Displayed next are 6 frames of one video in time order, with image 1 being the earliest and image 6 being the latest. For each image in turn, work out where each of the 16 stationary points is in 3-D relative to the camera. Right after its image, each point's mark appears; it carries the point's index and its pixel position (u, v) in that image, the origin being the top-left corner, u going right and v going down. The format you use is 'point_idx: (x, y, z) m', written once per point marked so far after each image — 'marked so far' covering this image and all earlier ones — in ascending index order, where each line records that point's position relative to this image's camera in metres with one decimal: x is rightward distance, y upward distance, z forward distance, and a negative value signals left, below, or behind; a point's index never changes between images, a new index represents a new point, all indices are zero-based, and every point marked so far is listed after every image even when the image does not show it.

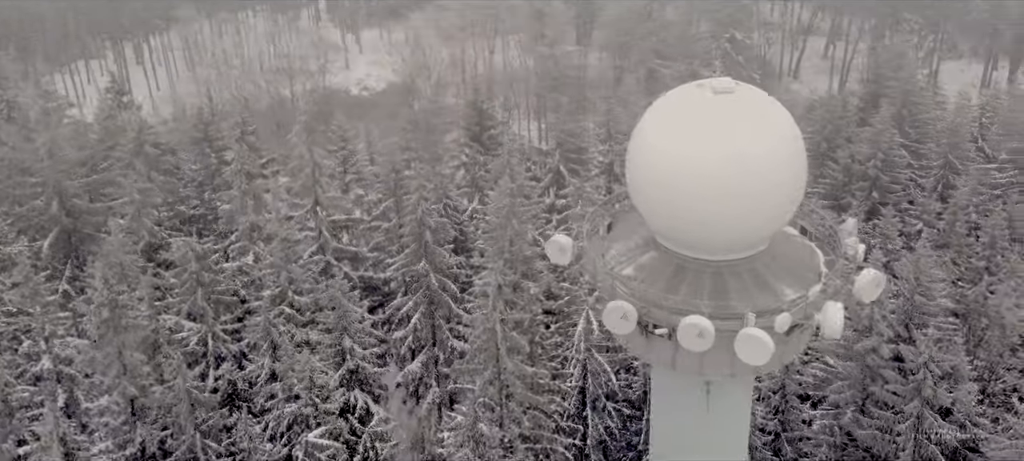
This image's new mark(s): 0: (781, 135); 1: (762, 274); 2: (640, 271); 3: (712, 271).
0: (+3.8, +1.2, +14.7) m
1: (+4.0, -0.9, +15.5) m
2: (+2.3, -0.7, +16.1) m
3: (+3.5, -0.7, +15.7) m
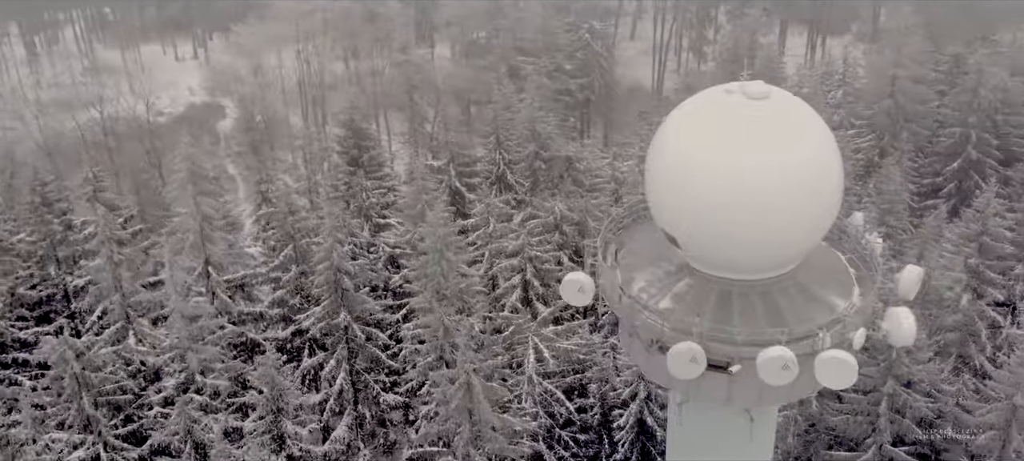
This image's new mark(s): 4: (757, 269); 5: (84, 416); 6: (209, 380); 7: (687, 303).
0: (+4.2, +1.0, +13.3) m
1: (+4.5, -1.1, +14.2) m
2: (+2.7, -1.2, +14.3) m
3: (+4.0, -1.0, +14.3) m
4: (+3.3, -0.5, +14.1) m
5: (-9.2, -4.0, +19.0) m
6: (-6.7, -3.3, +19.6) m
7: (+2.7, -1.2, +14.2) m
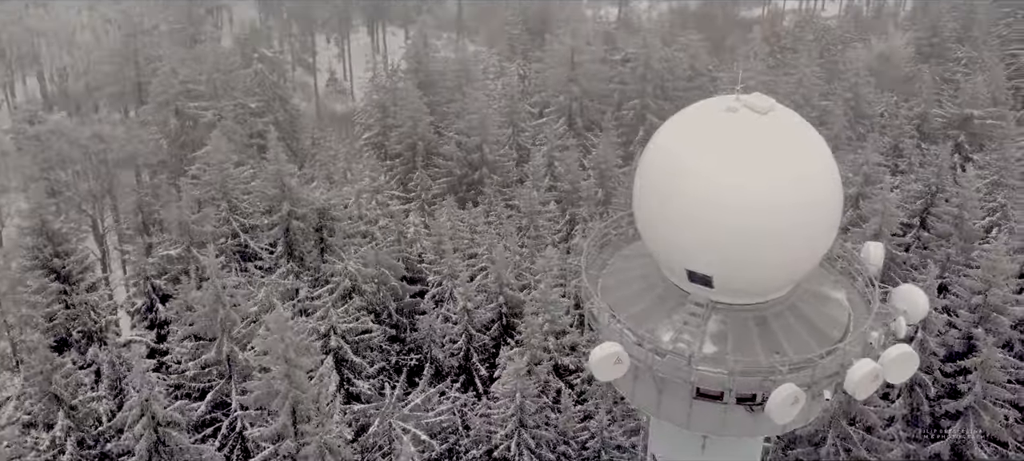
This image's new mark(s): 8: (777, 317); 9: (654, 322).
0: (+4.3, +0.8, +12.7) m
1: (+4.7, -1.2, +13.8) m
2: (+3.1, -1.6, +13.0) m
3: (+4.2, -1.2, +13.6) m
4: (+3.5, -0.9, +13.1) m
5: (-8.5, -7.5, +11.7) m
6: (-6.9, -6.3, +13.4) m
7: (+3.2, -1.7, +13.0) m
8: (+4.0, -1.3, +13.4) m
9: (+2.2, -1.3, +13.6) m
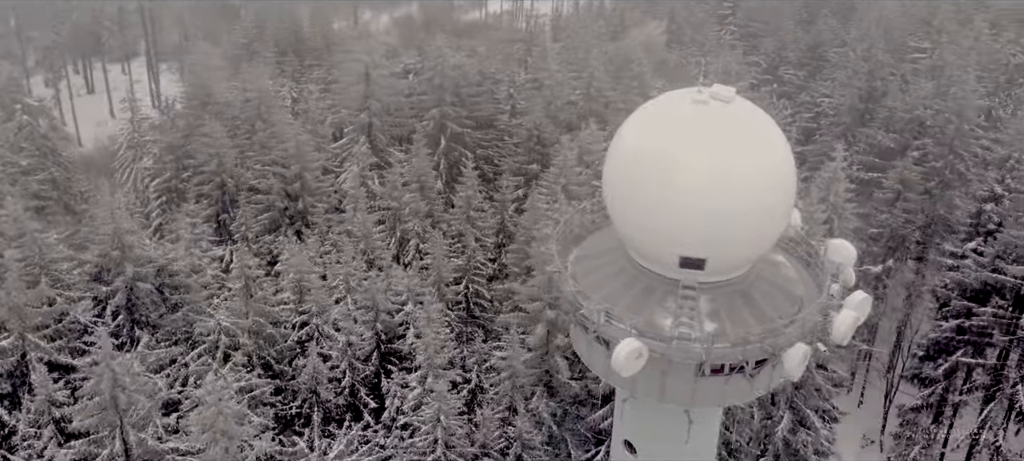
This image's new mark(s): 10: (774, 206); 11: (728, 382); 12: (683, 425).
0: (+4.1, +1.3, +14.0) m
1: (+4.5, -0.7, +15.2) m
2: (+3.3, -1.4, +14.0) m
3: (+4.0, -0.8, +14.8) m
4: (+3.5, -0.6, +14.2) m
5: (-6.3, -8.9, +9.1) m
6: (-5.4, -7.5, +11.2) m
7: (+3.4, -1.4, +13.9) m
8: (+3.9, -1.0, +14.6) m
9: (+2.2, -1.2, +14.2) m
10: (+4.1, +0.4, +14.0) m
11: (+3.4, -2.4, +14.1) m
12: (+2.8, -3.5, +15.8) m
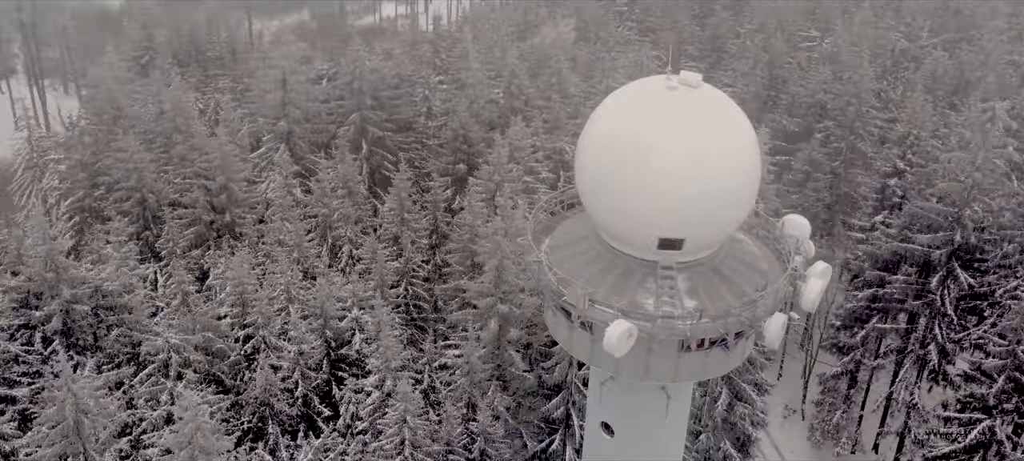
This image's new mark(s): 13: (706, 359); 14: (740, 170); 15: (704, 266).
0: (+3.7, +1.6, +14.8) m
1: (+4.0, -0.3, +15.9) m
2: (+3.1, -1.1, +14.6) m
3: (+3.6, -0.4, +15.5) m
4: (+3.2, -0.3, +14.8) m
5: (-5.3, -9.1, +8.5) m
6: (-4.9, -7.7, +10.7) m
7: (+3.2, -1.1, +14.6) m
8: (+3.6, -0.6, +15.3) m
9: (+2.0, -1.0, +14.7) m
10: (+3.8, +0.7, +14.7) m
11: (+3.2, -2.1, +14.7) m
12: (+2.5, -3.2, +16.3) m
13: (+3.2, -2.1, +14.7) m
14: (+3.7, +1.0, +14.6) m
15: (+3.3, -0.6, +15.1) m
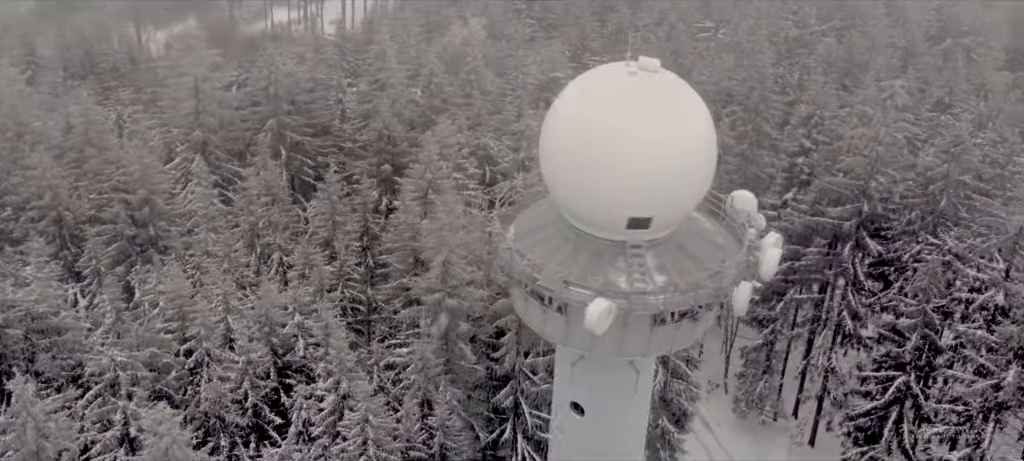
0: (+3.1, +2.0, +15.5) m
1: (+3.4, +0.1, +16.7) m
2: (+2.7, -0.7, +15.2) m
3: (+3.1, 0.0, +16.3) m
4: (+2.7, +0.1, +15.5) m
5: (-4.5, -9.2, +8.3) m
6: (-4.3, -7.7, +10.5) m
7: (+2.8, -0.7, +15.3) m
8: (+3.1, -0.2, +16.0) m
9: (+1.6, -0.7, +15.2) m
10: (+3.3, +1.2, +15.5) m
11: (+2.9, -1.7, +15.4) m
12: (+2.1, -2.9, +16.9) m
13: (+2.8, -1.8, +15.4) m
14: (+3.2, +1.4, +15.3) m
15: (+2.8, -0.3, +15.8) m
